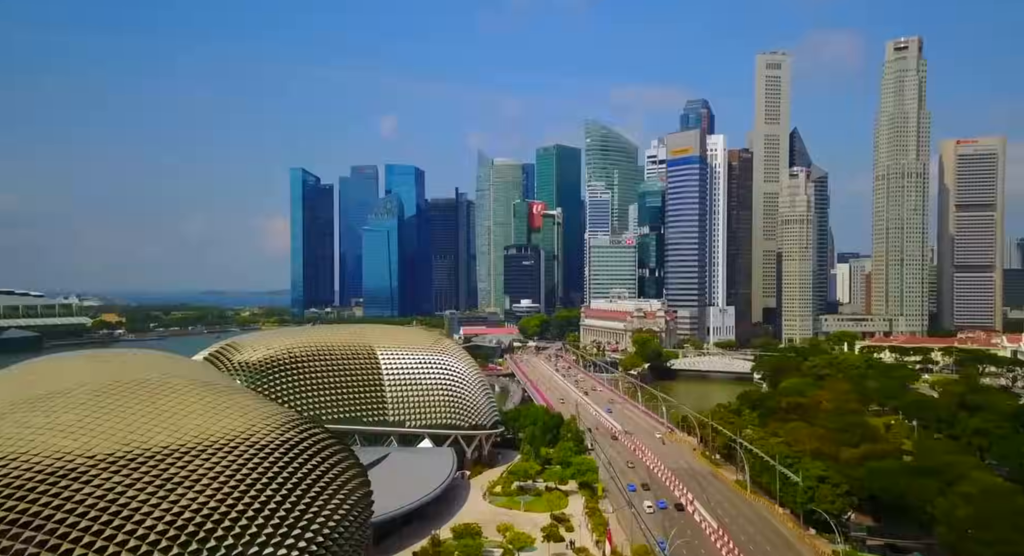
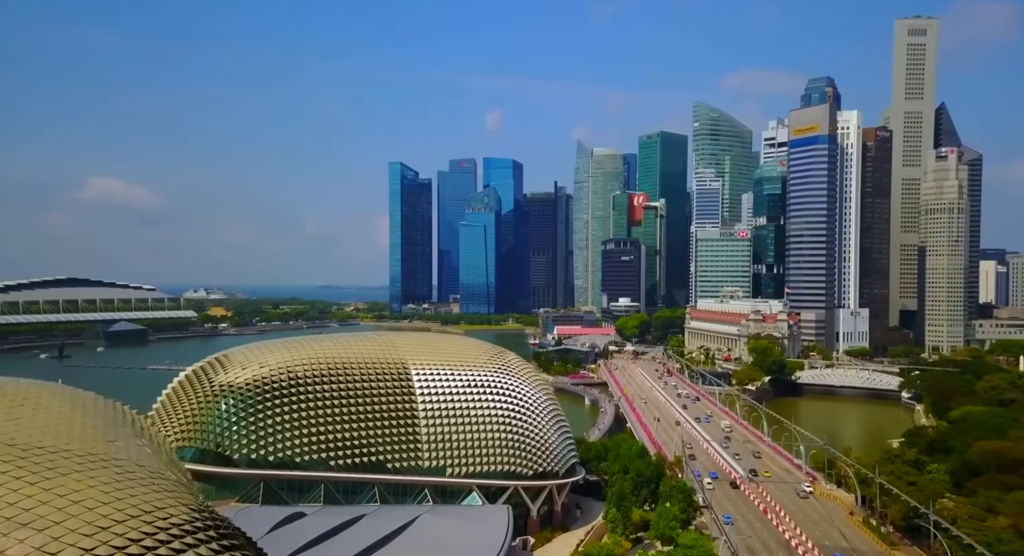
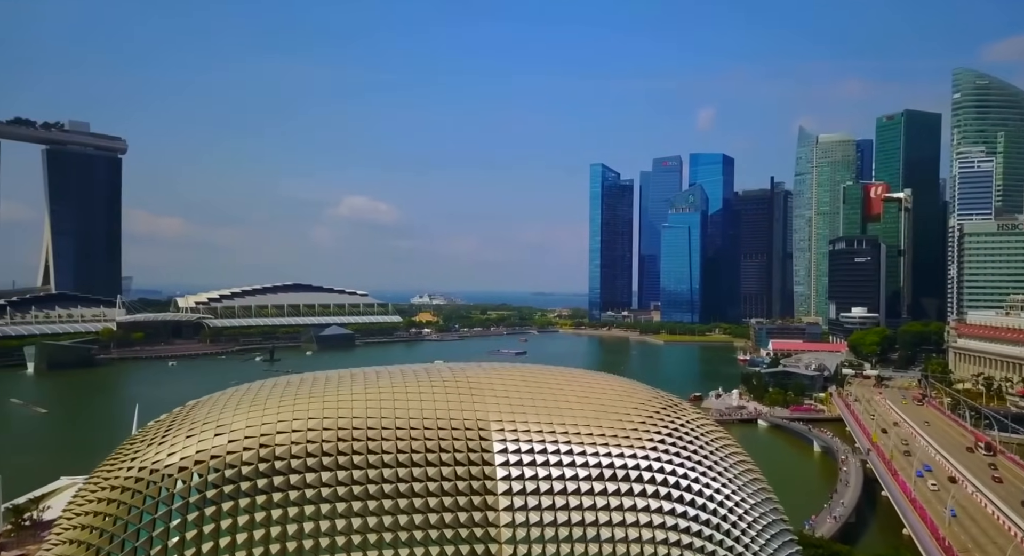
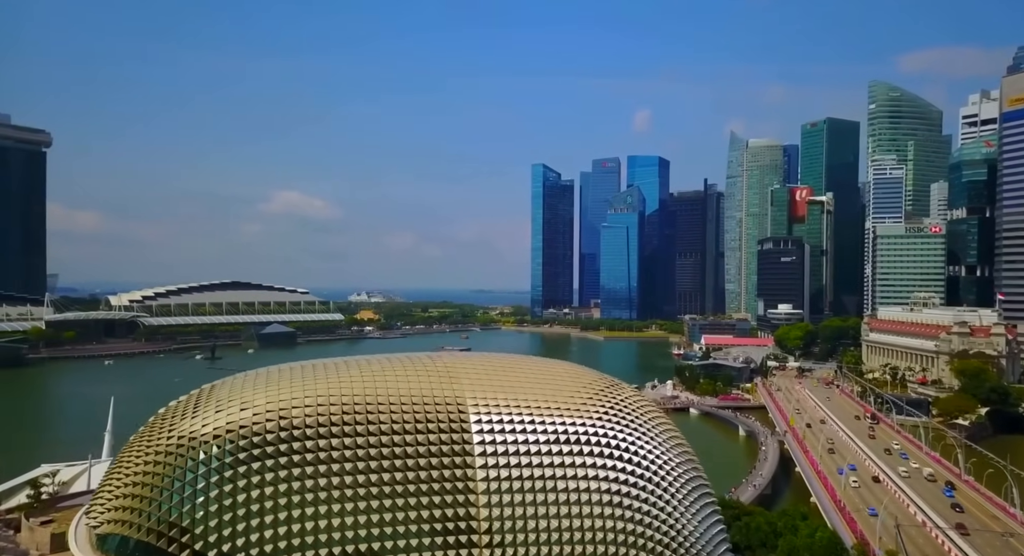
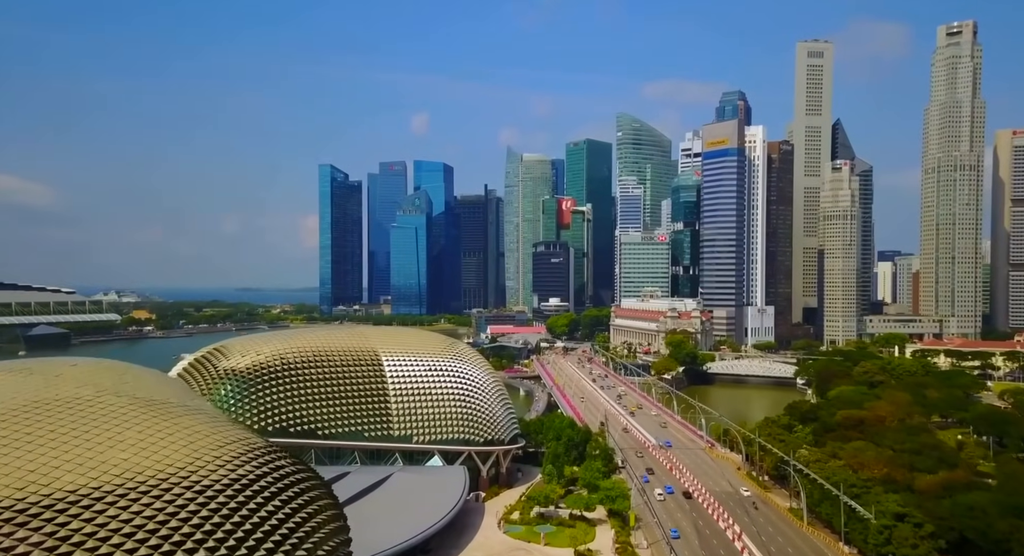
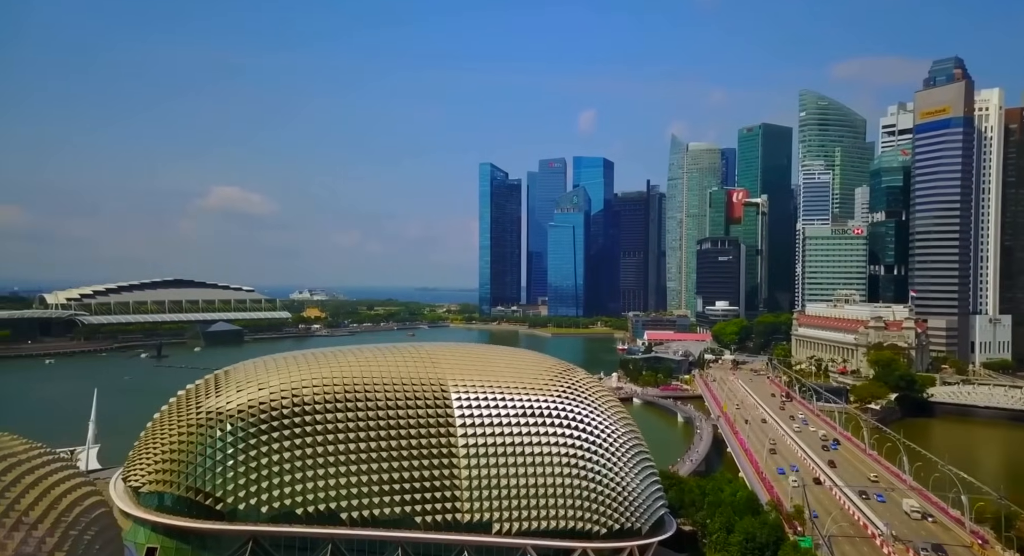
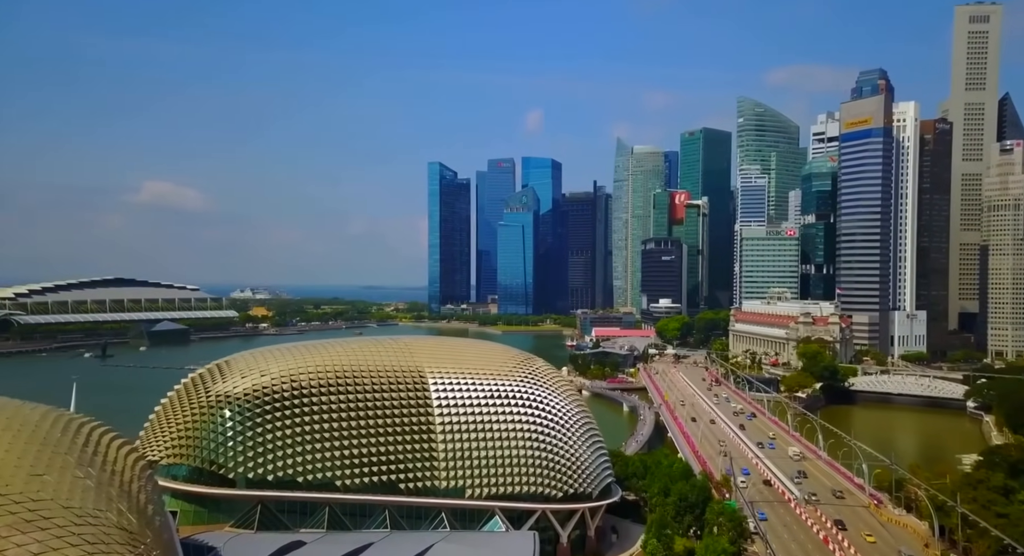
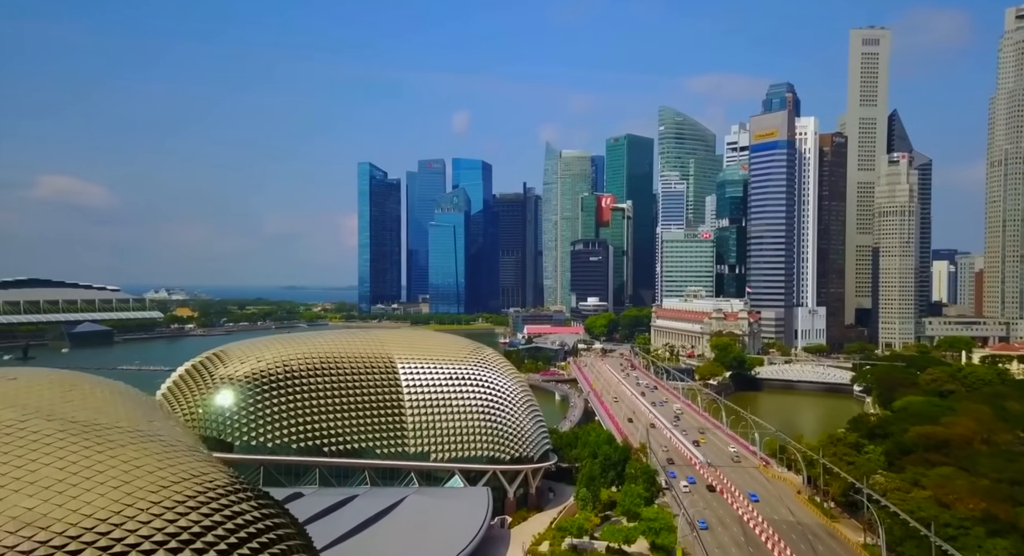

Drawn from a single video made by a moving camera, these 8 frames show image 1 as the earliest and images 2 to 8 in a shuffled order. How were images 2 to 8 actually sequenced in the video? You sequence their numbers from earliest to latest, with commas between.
5, 8, 2, 7, 6, 4, 3
